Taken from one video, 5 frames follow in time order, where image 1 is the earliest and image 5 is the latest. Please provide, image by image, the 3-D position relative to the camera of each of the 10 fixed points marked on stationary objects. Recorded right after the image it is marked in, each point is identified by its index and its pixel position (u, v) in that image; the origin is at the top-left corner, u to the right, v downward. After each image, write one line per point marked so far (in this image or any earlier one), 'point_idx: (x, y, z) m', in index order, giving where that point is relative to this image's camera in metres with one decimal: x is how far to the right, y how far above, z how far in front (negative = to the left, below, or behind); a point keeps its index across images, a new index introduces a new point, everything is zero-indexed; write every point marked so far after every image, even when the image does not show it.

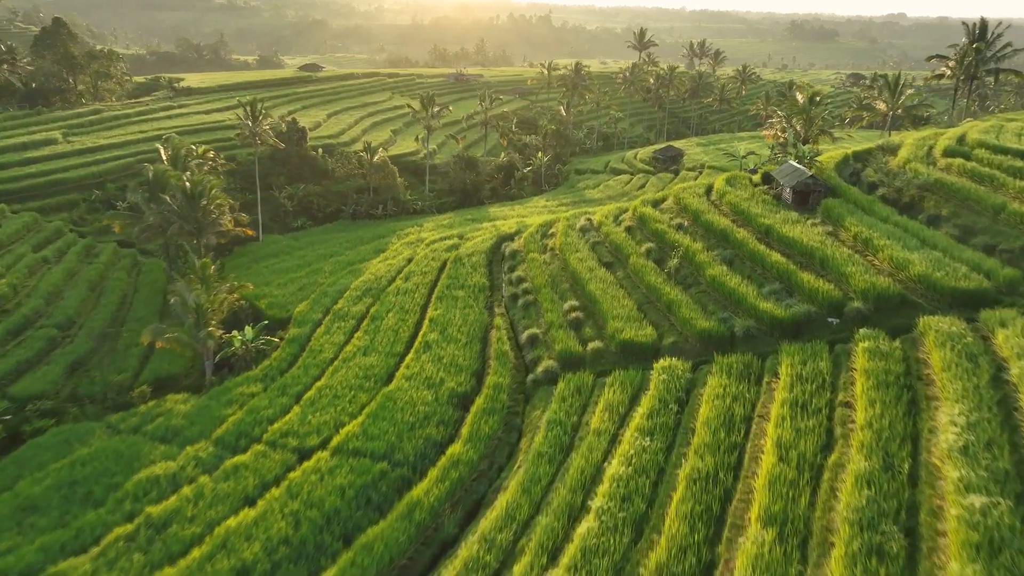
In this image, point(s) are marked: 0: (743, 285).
0: (+6.2, +0.1, +19.6) m
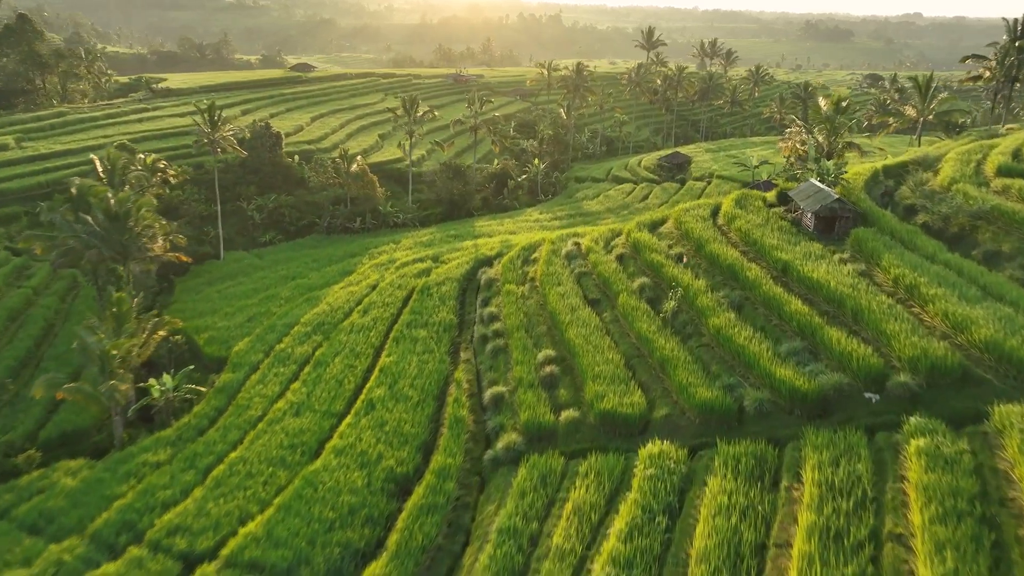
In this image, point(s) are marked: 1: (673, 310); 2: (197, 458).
0: (+5.2, -1.1, +15.7) m
1: (+4.0, -0.6, +18.3) m
2: (-7.5, -4.0, +17.4) m
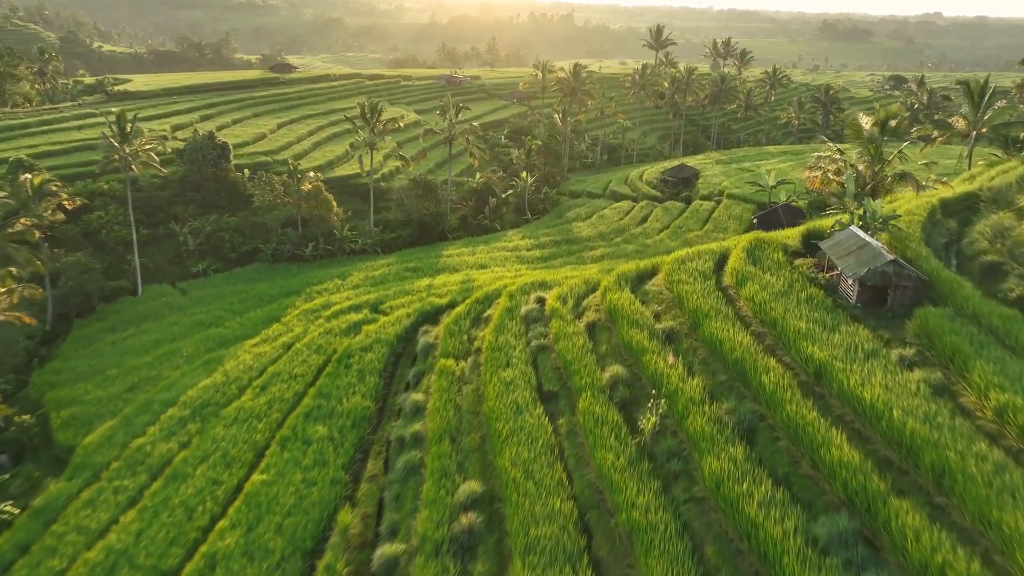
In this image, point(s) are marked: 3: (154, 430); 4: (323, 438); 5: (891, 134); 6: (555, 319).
0: (+3.6, -3.0, +9.9) m
1: (+2.4, -2.4, +12.4) m
2: (-9.1, -5.8, +11.7) m
3: (-8.8, -3.5, +17.9) m
4: (-4.2, -3.3, +16.1) m
5: (+9.5, +3.9, +18.3) m
6: (+1.1, -0.8, +17.9) m
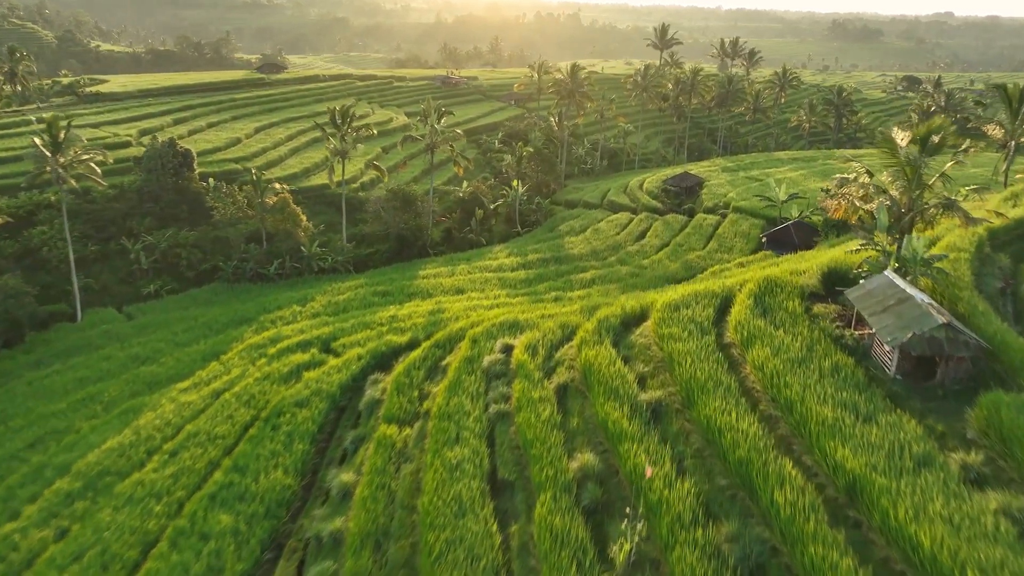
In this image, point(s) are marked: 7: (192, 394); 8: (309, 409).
0: (+2.6, -4.1, +6.7) m
1: (+1.5, -3.5, +9.2) m
2: (-10.1, -6.8, +8.6) m
3: (-9.7, -4.5, +14.8) m
4: (-5.1, -4.3, +13.0) m
5: (+8.6, +2.8, +15.0) m
6: (+0.2, -1.8, +14.7) m
7: (-8.5, -2.8, +19.4) m
8: (-4.7, -2.8, +16.9) m
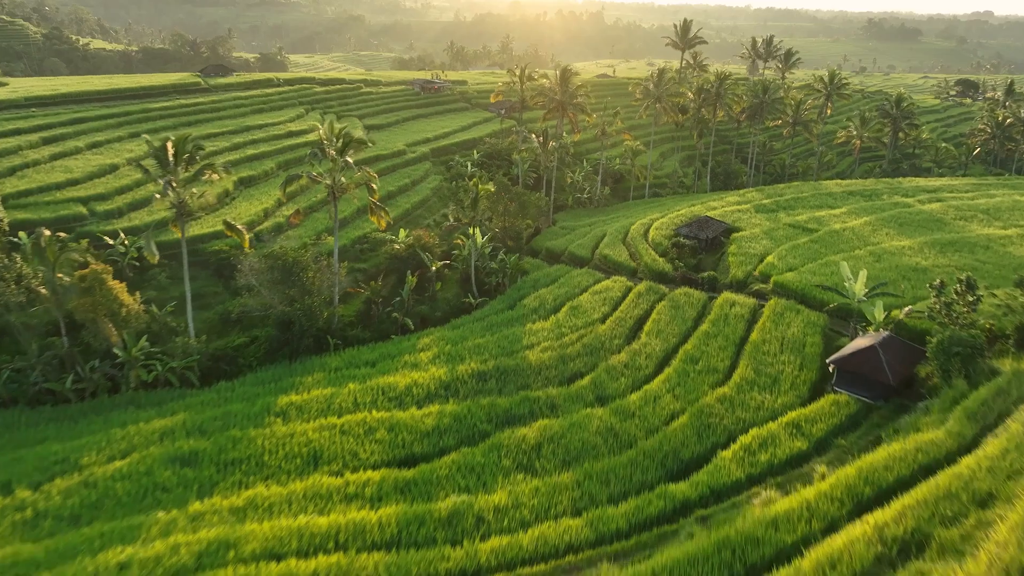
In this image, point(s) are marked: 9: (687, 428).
0: (-0.6, -7.9, -5.0) m
1: (-1.7, -7.3, -2.3) m
2: (-13.3, -10.5, -2.6) m
3: (-12.6, -8.1, +3.6) m
4: (-8.1, -8.1, +1.6) m
5: (+5.8, -1.1, +3.2) m
6: (-2.8, -5.6, +3.2) m
7: (-11.3, -6.5, +8.1) m
8: (-7.5, -6.5, +5.5) m
9: (+4.0, -3.1, +16.2) m
